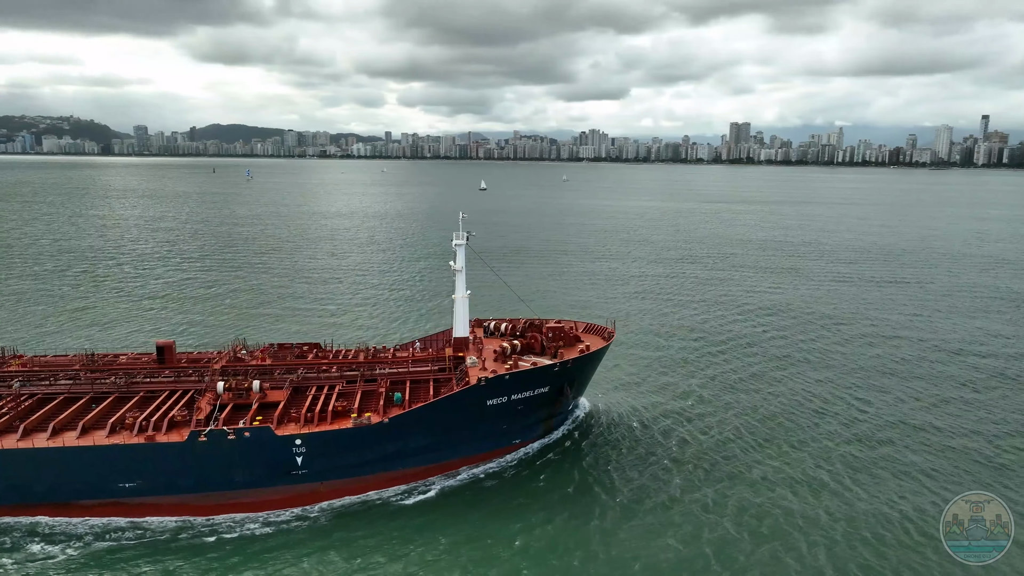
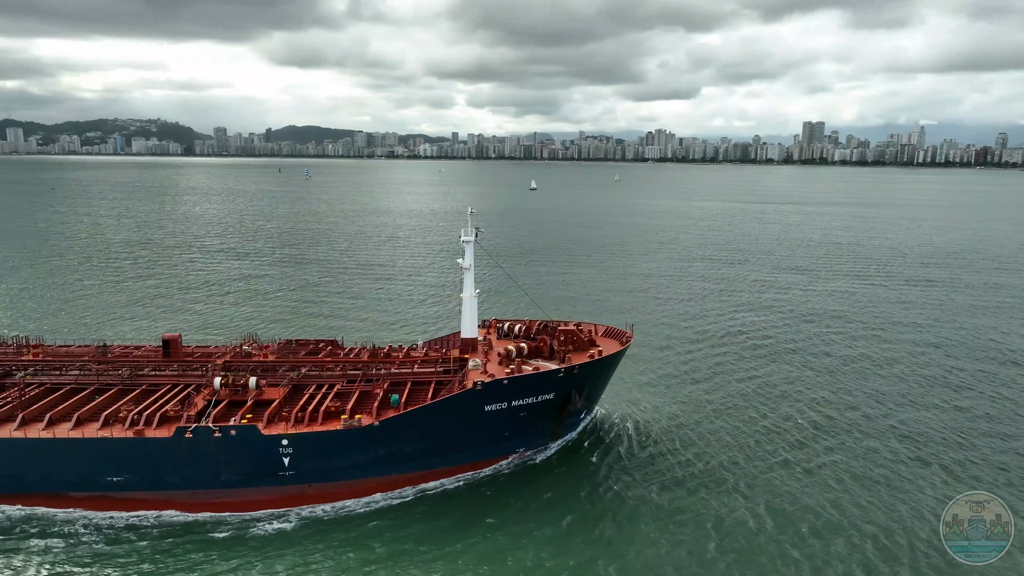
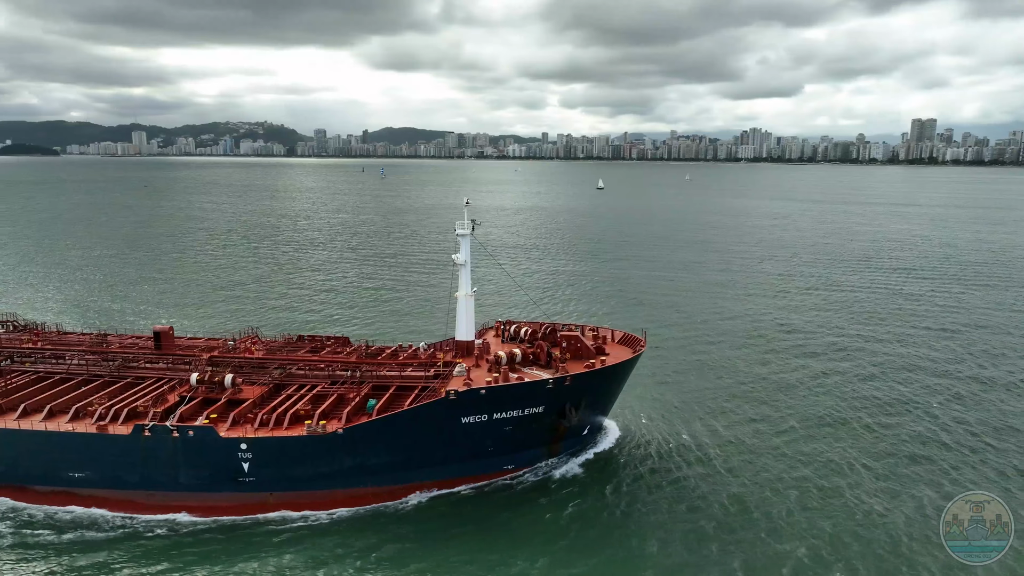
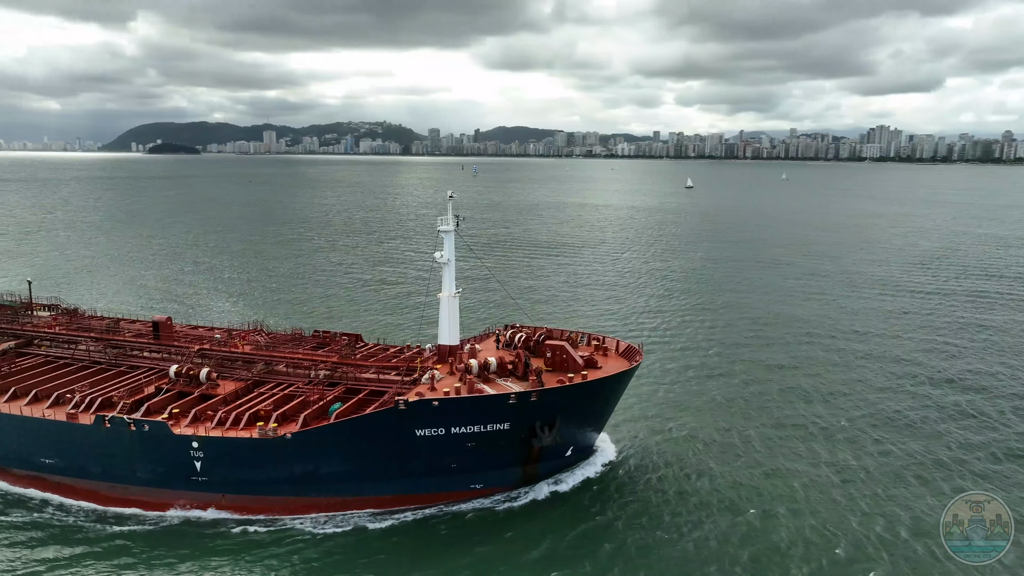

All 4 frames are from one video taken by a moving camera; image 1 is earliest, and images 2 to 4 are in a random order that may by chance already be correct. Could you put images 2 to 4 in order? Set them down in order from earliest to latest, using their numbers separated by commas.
2, 3, 4
